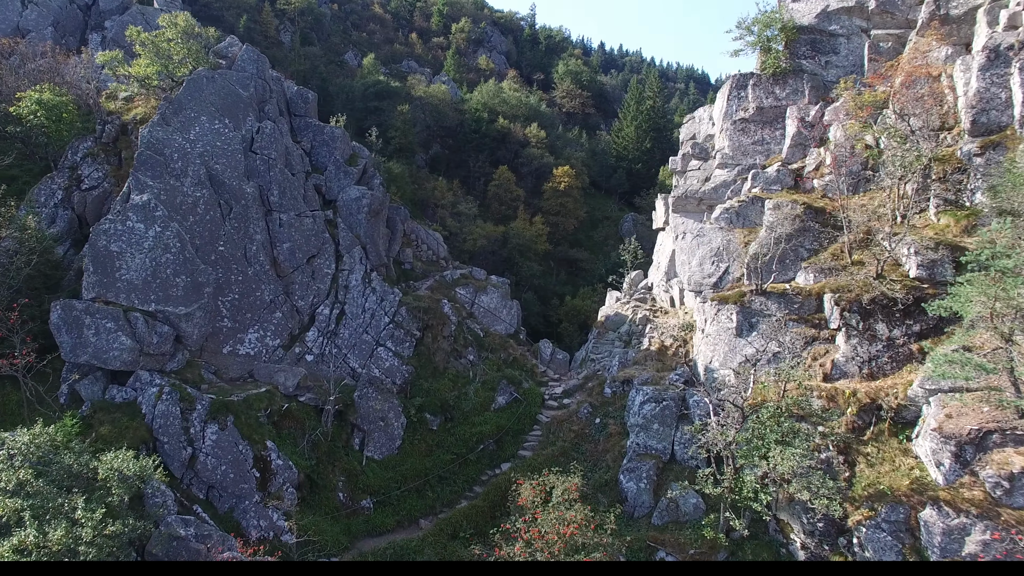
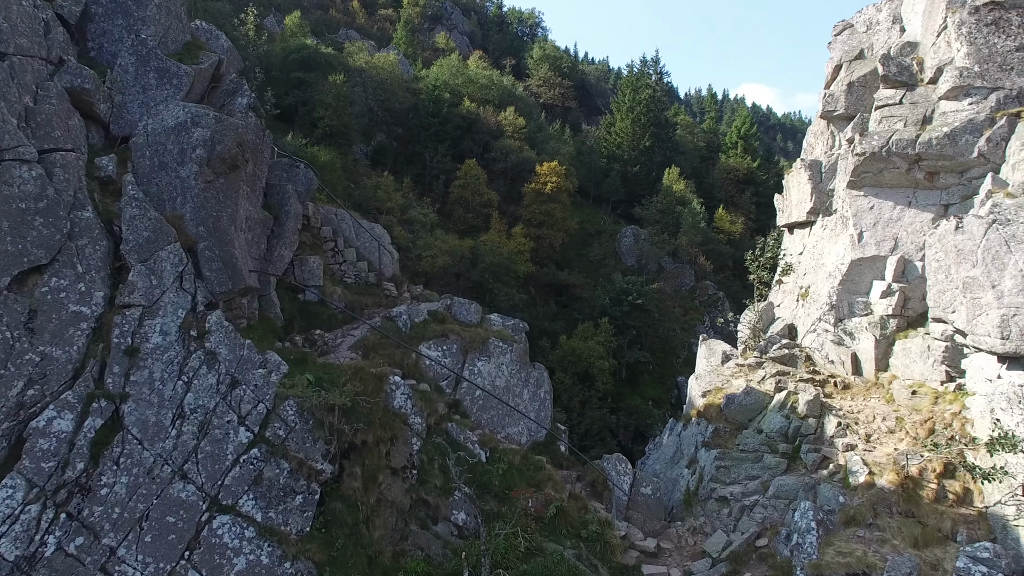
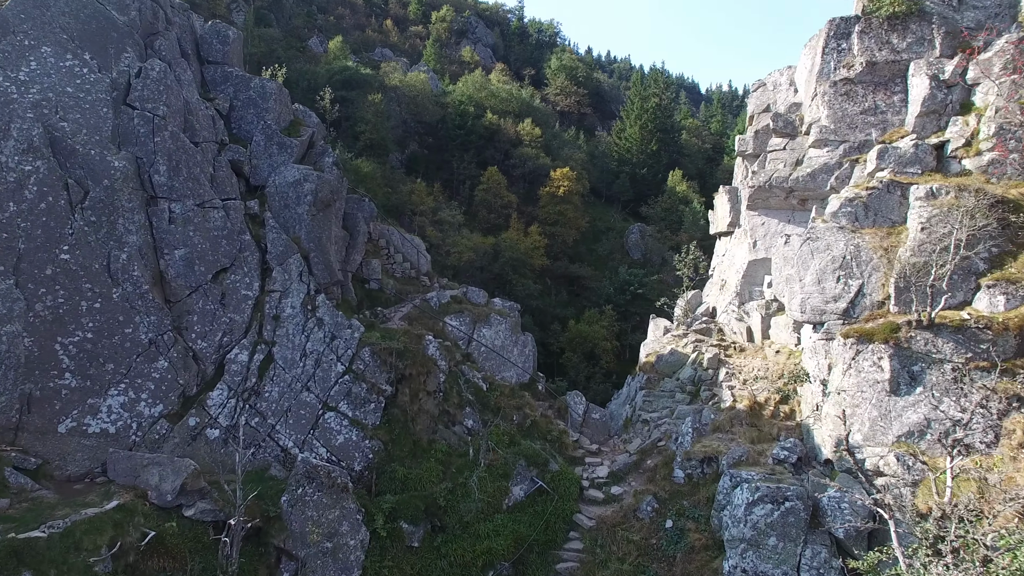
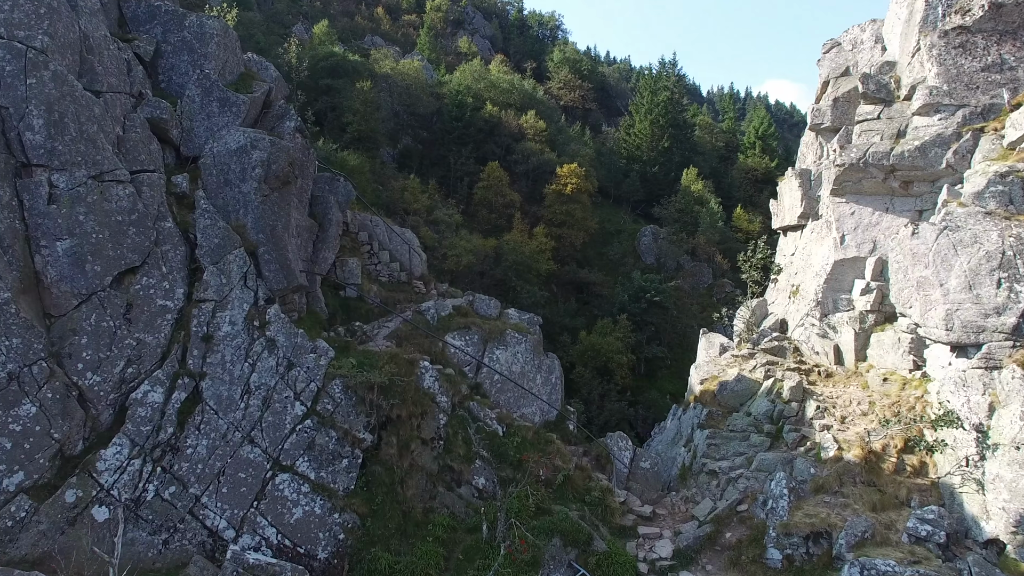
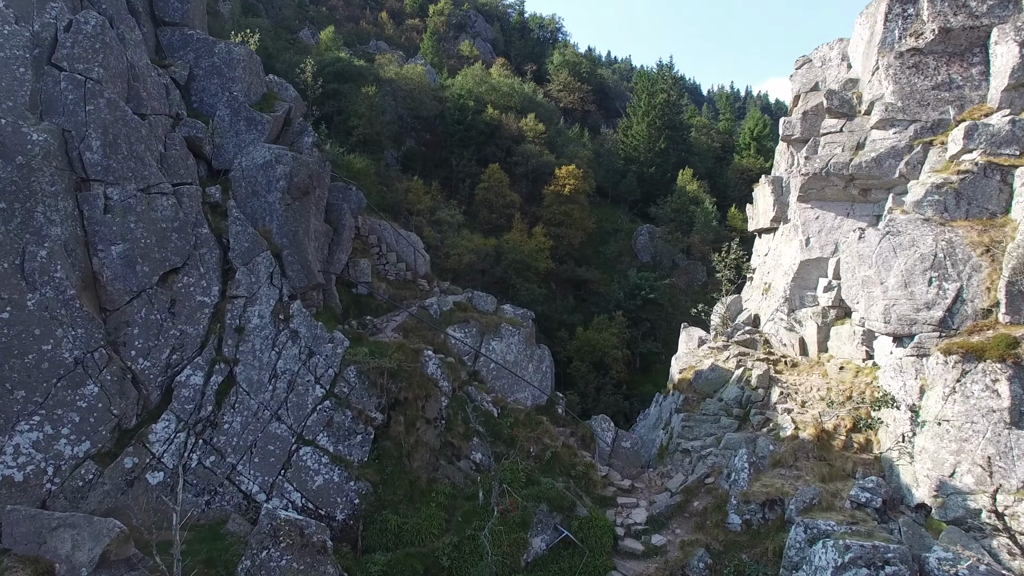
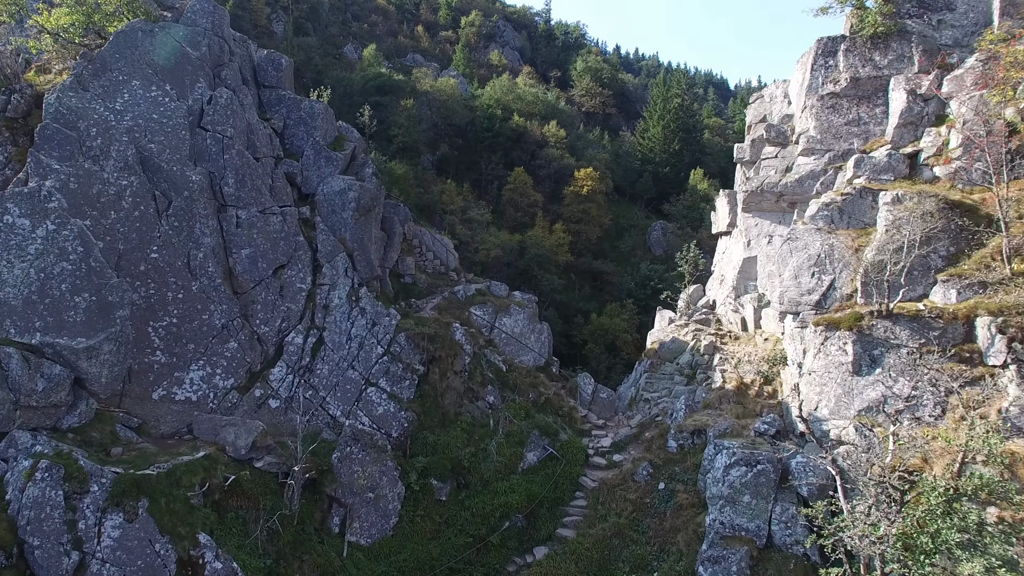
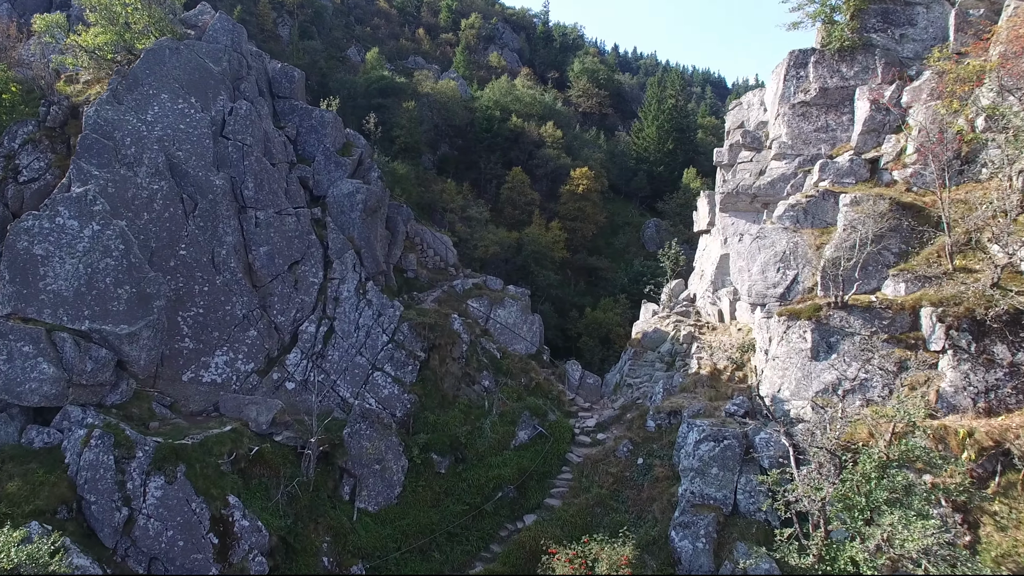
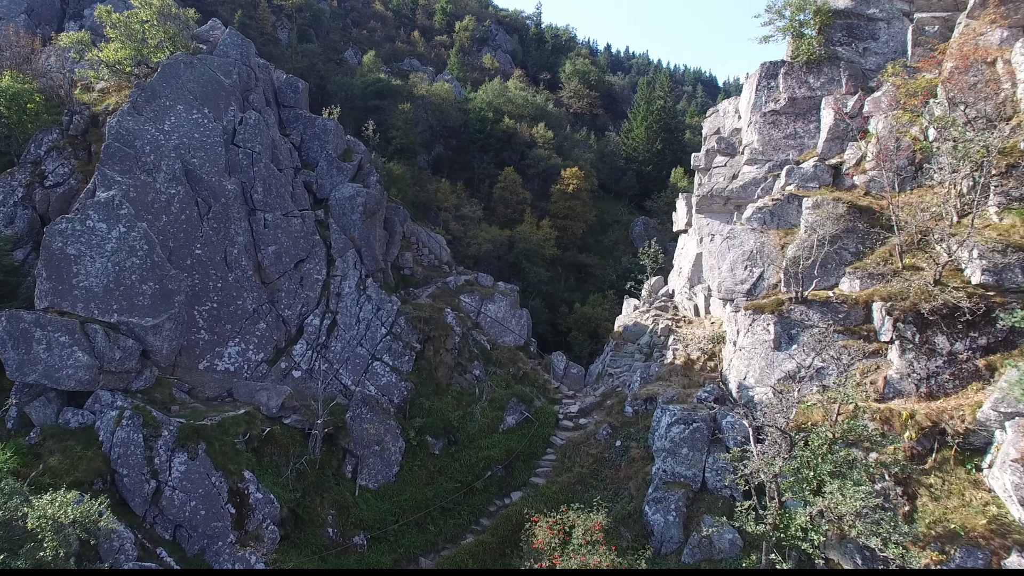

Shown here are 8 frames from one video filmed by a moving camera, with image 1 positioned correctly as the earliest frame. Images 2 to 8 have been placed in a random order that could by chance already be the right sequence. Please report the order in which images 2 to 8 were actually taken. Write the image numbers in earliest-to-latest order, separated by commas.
8, 7, 6, 3, 5, 4, 2
